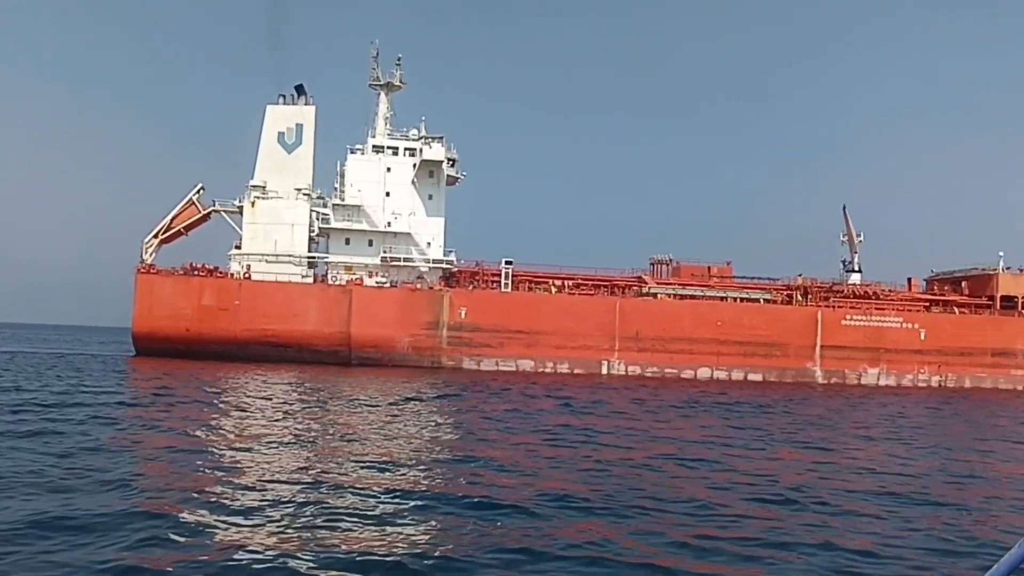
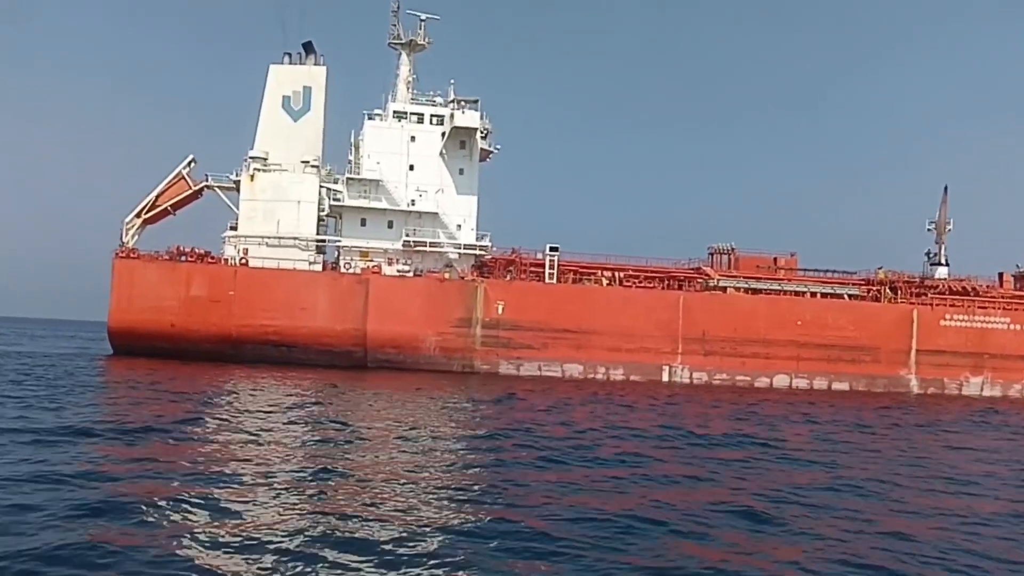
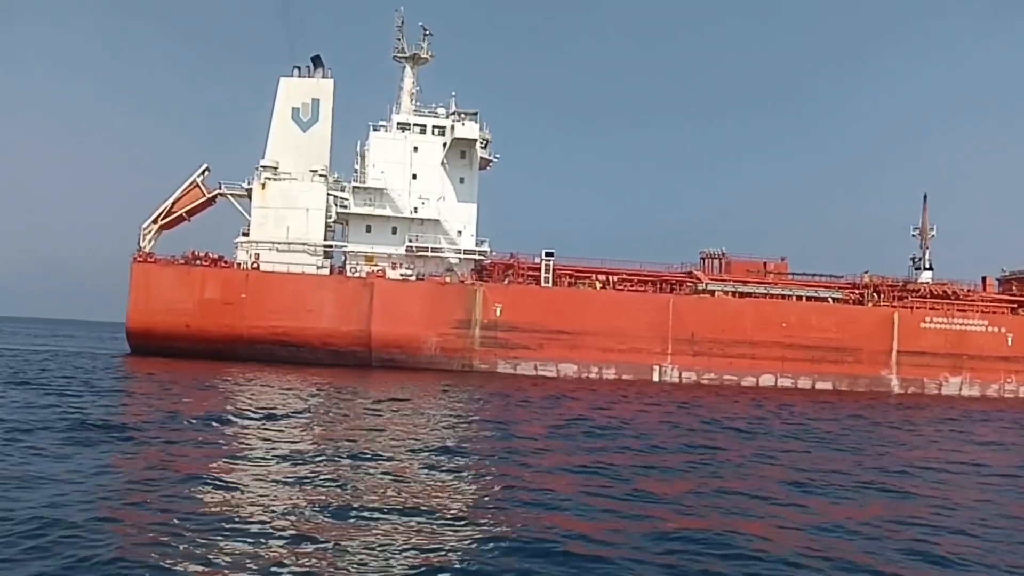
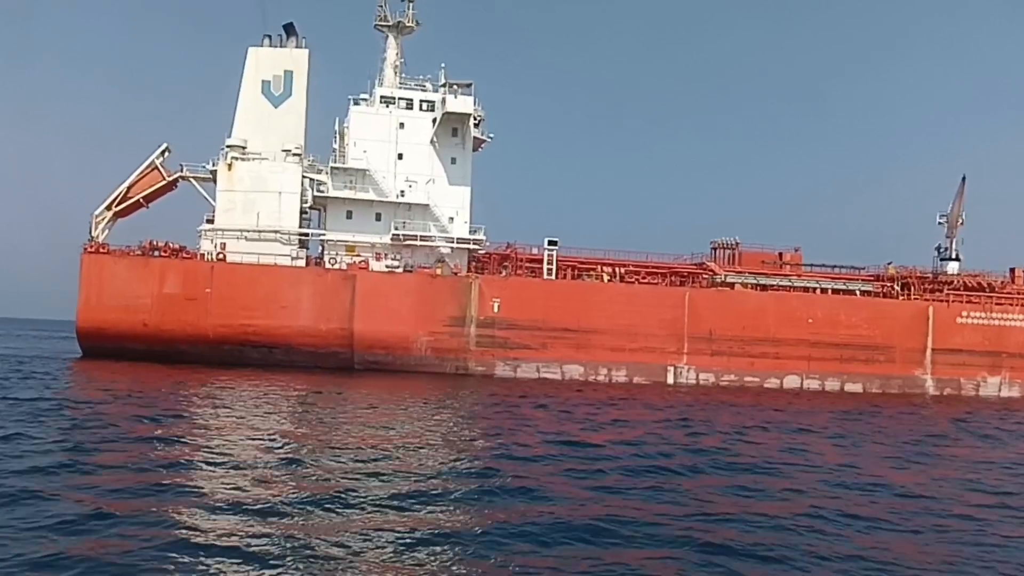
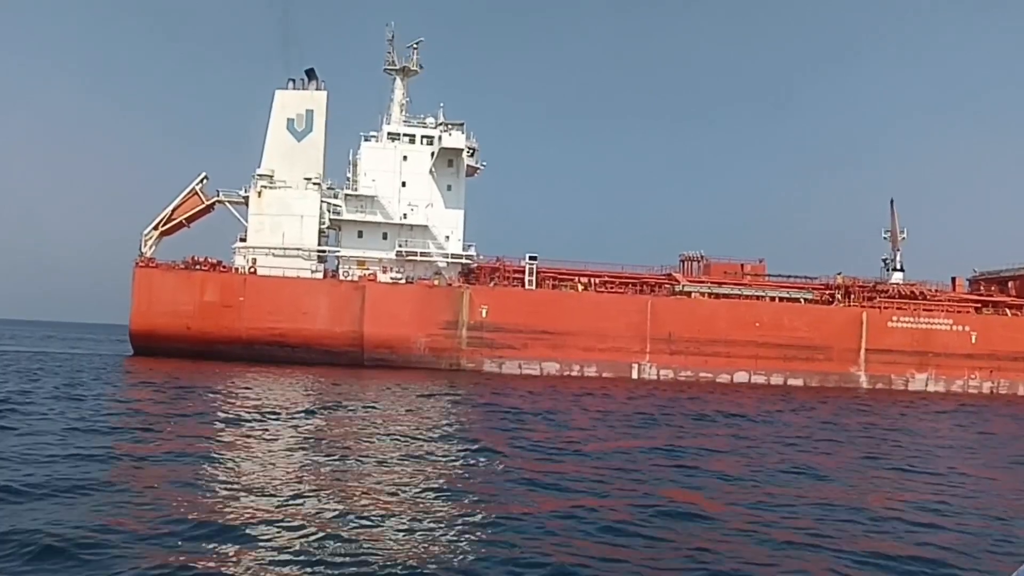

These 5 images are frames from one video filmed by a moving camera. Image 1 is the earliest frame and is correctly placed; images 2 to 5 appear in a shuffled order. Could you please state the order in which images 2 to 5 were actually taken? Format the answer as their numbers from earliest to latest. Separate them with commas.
5, 3, 2, 4
